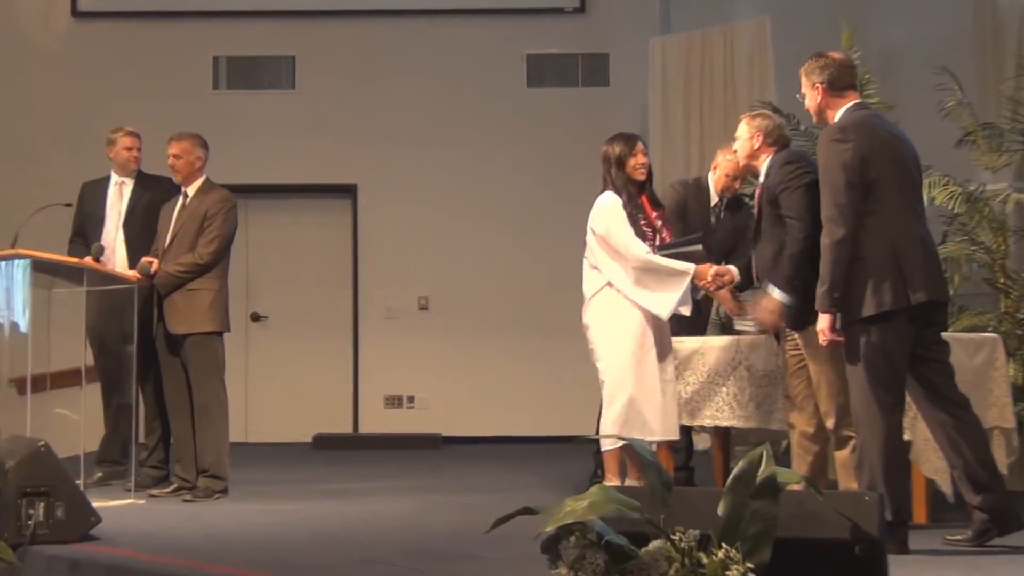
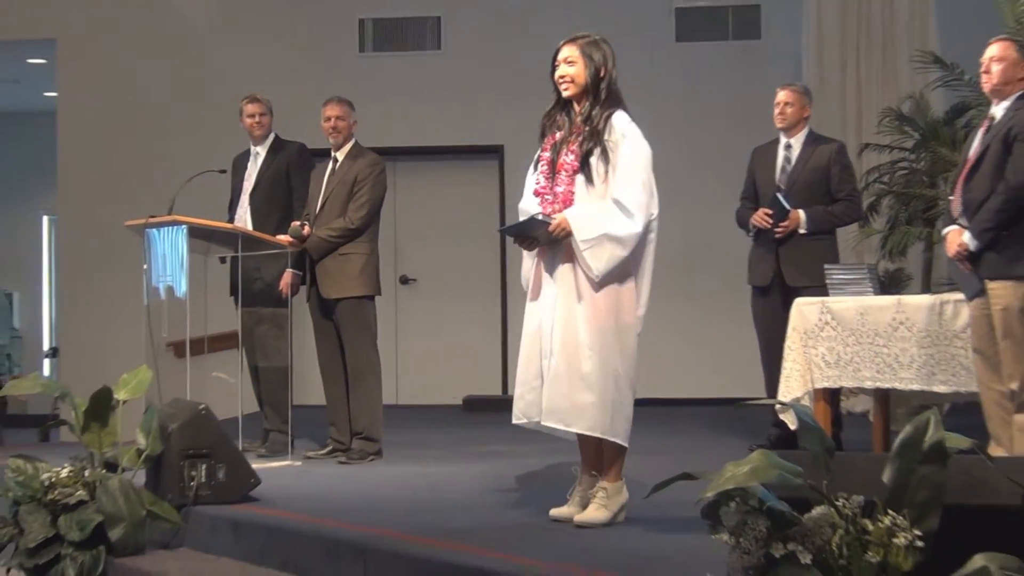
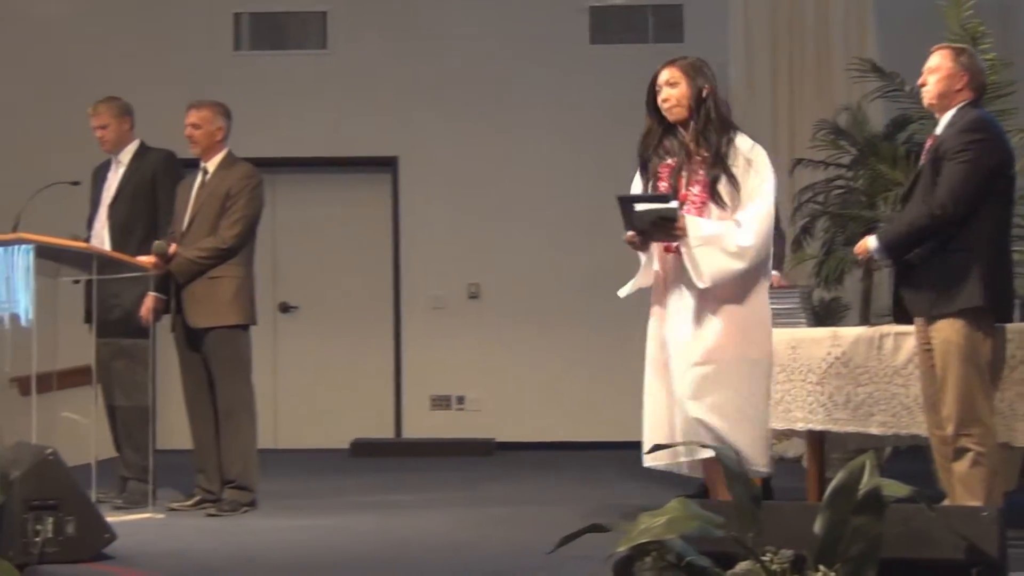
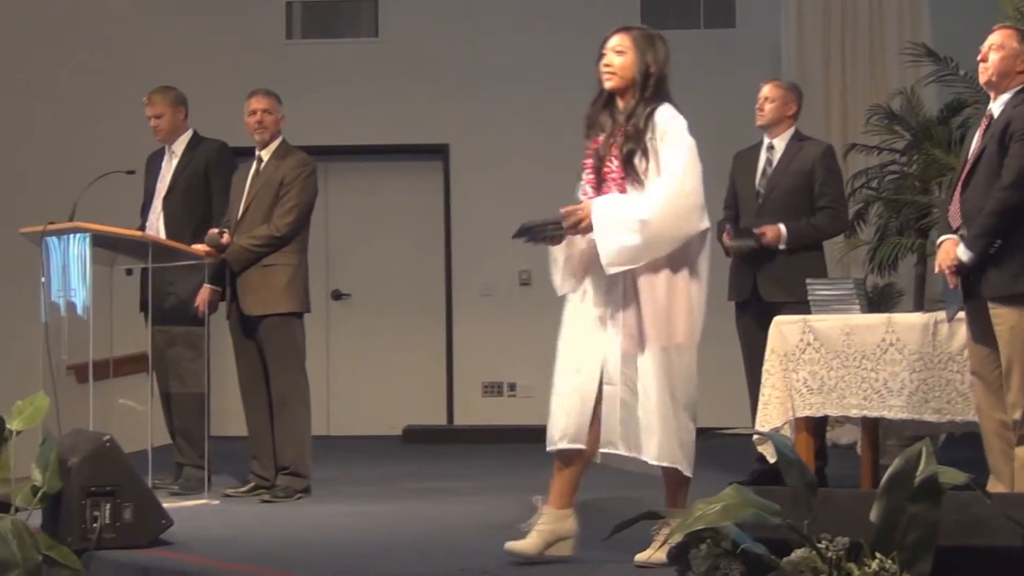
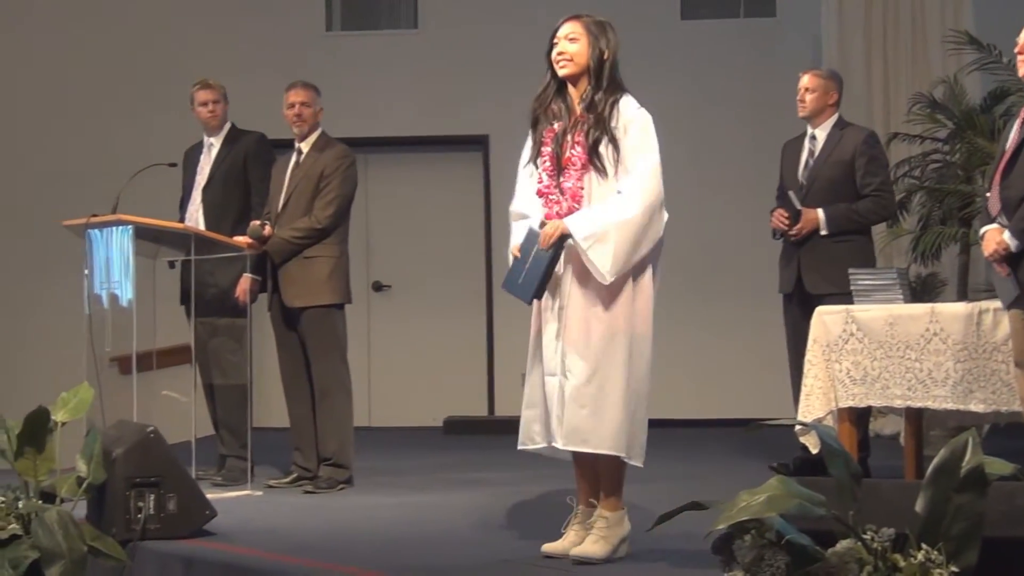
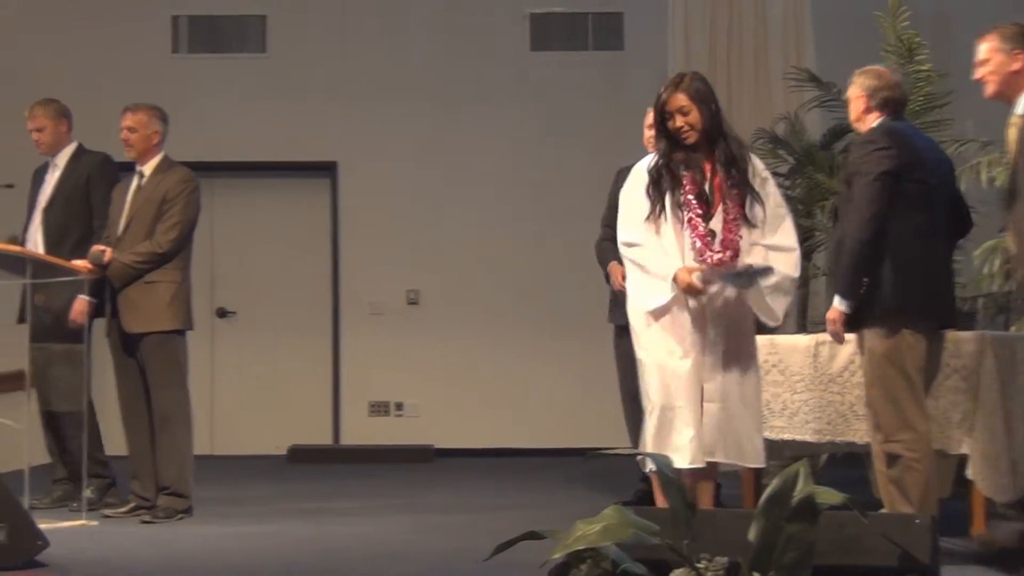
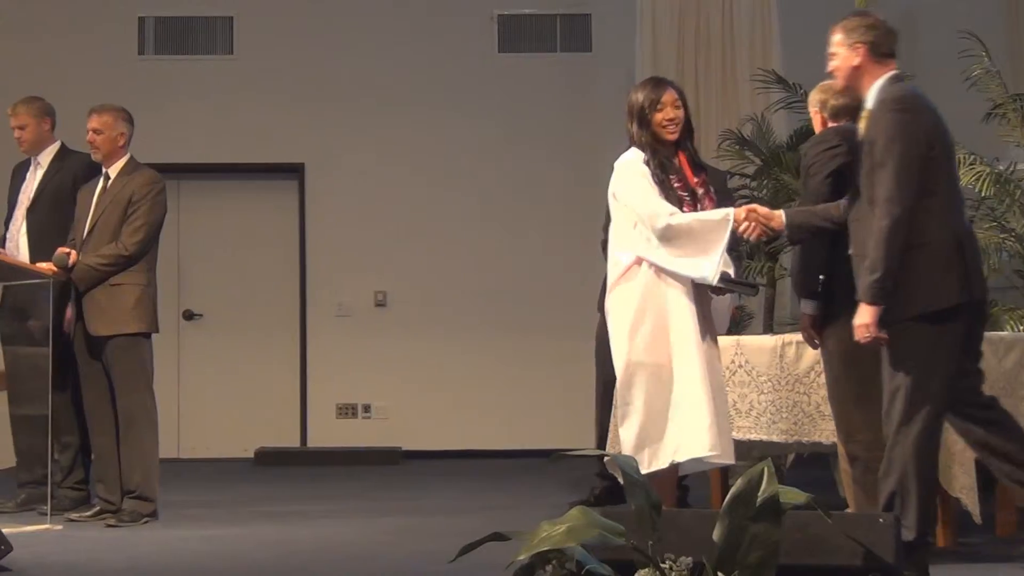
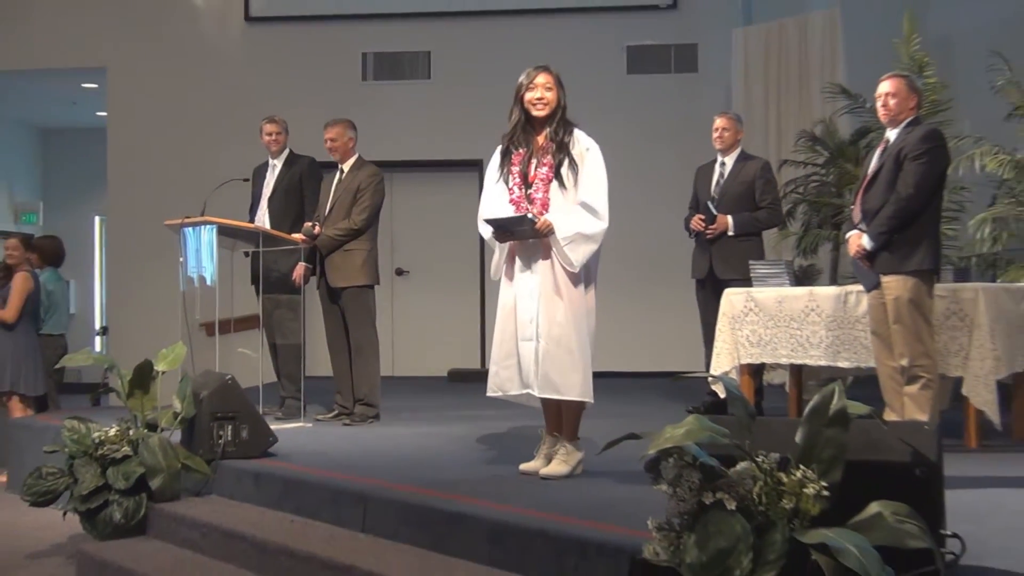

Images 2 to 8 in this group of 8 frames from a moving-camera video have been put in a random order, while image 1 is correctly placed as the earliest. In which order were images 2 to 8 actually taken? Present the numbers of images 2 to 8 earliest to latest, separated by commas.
7, 6, 3, 4, 5, 2, 8
